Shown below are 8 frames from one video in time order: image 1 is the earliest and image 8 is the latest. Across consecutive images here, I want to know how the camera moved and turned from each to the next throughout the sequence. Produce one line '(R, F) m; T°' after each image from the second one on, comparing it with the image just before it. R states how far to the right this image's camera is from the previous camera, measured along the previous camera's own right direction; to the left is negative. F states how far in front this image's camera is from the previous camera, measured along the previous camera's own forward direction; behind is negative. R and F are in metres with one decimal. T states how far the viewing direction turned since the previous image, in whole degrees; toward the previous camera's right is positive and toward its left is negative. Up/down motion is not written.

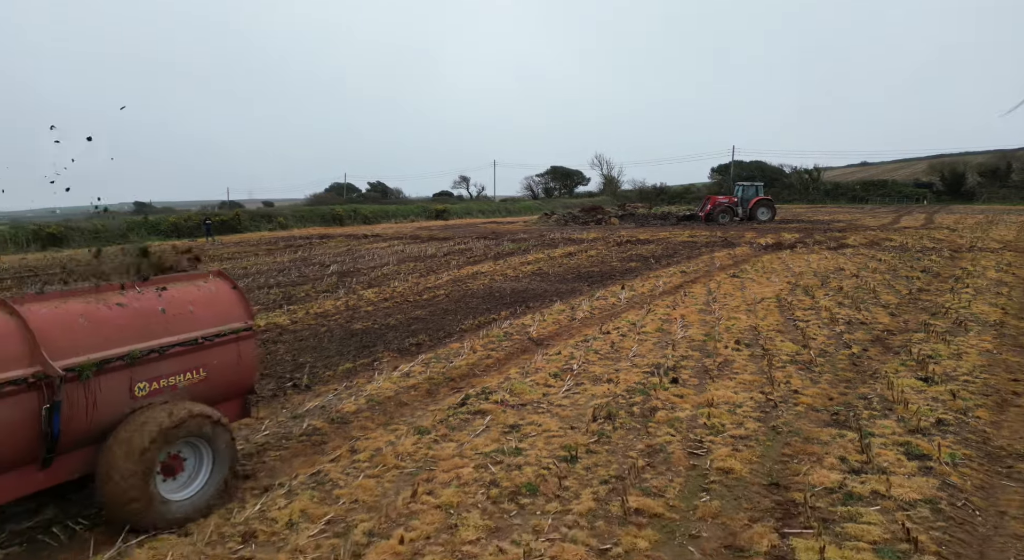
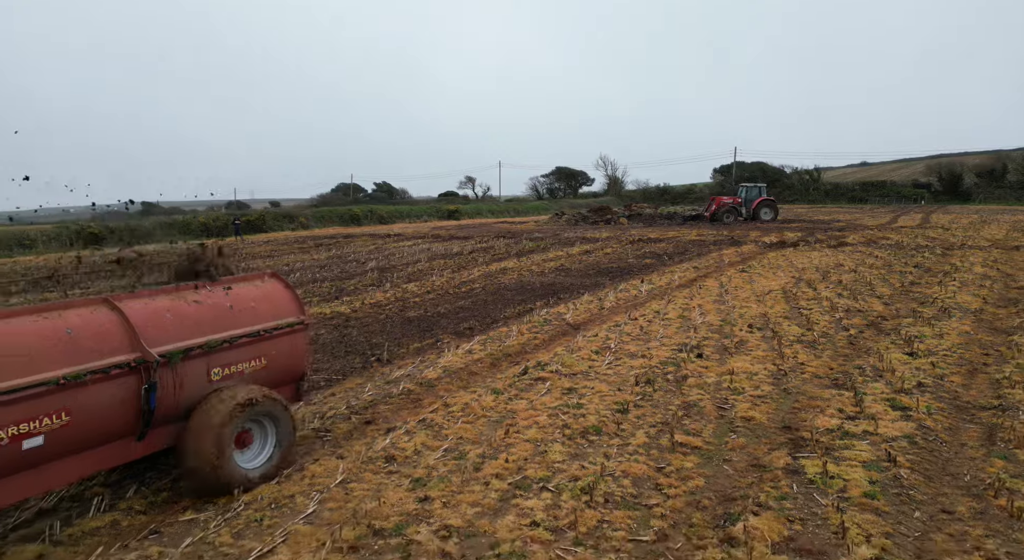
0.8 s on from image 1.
(-0.6, -1.0) m; 0°
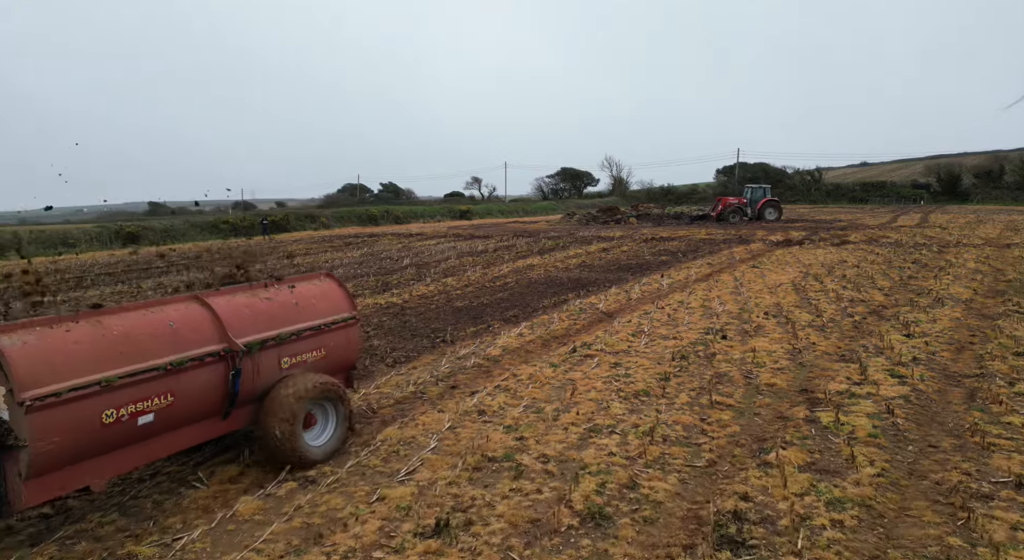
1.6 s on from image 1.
(-0.7, -1.0) m; 0°
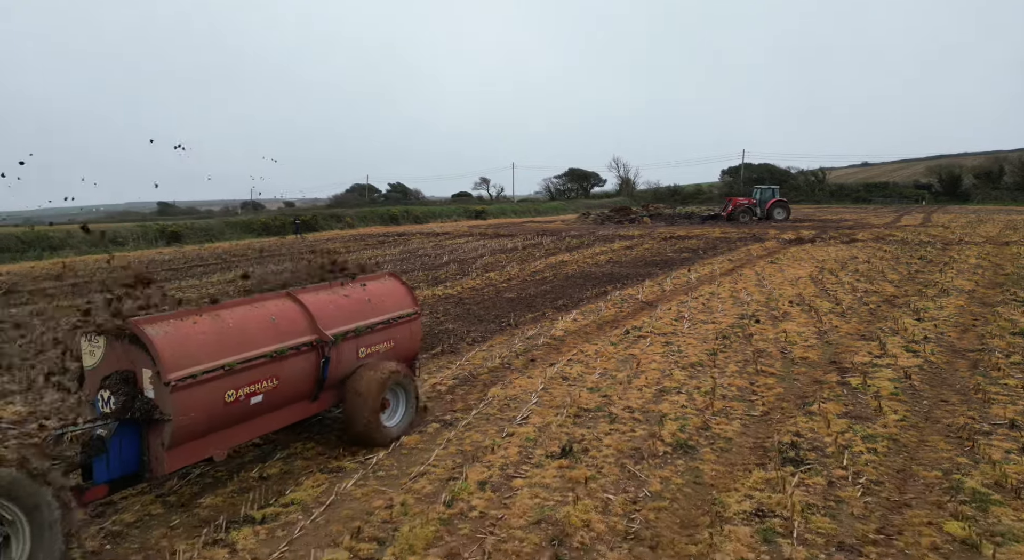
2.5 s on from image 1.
(-0.9, -1.1) m; 0°
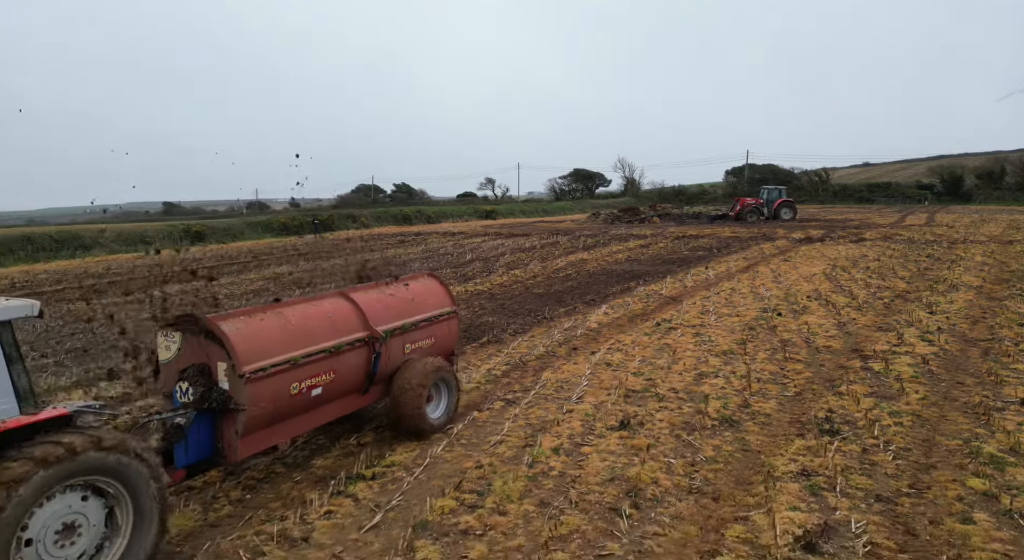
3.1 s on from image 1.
(-0.6, -0.5) m; 0°
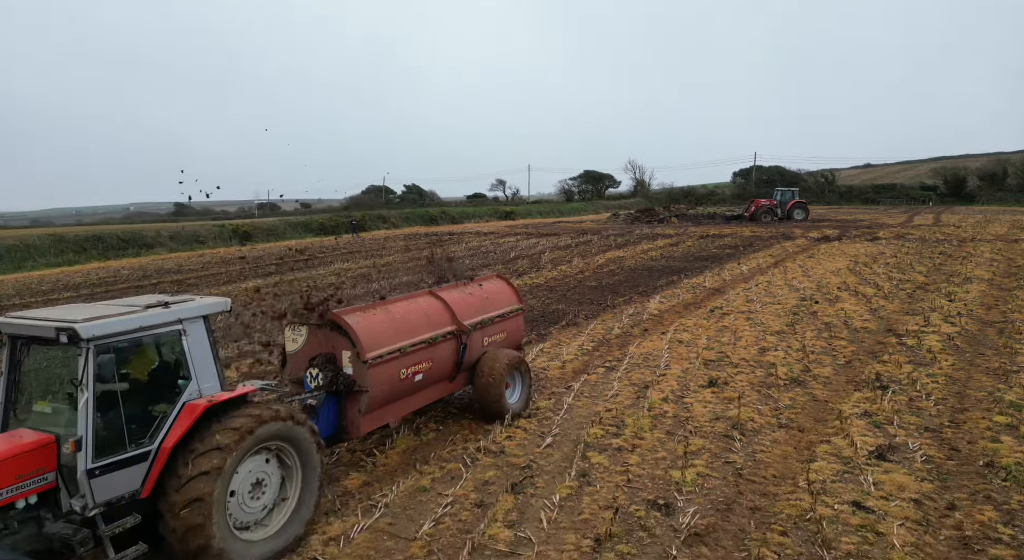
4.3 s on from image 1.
(-1.3, -1.2) m; 0°
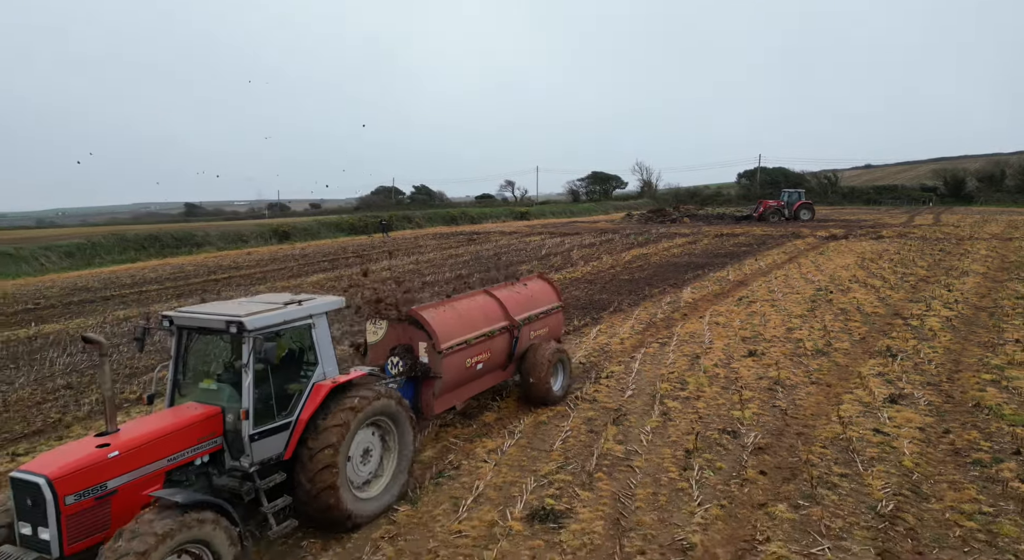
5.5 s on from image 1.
(-1.0, -1.4) m; 0°
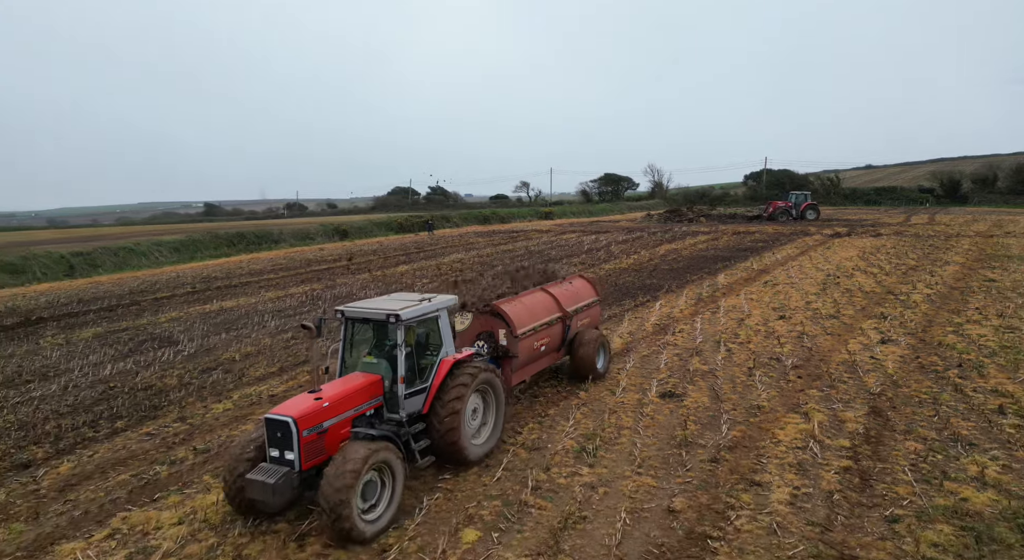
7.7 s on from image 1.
(-1.7, -2.8) m; 0°
